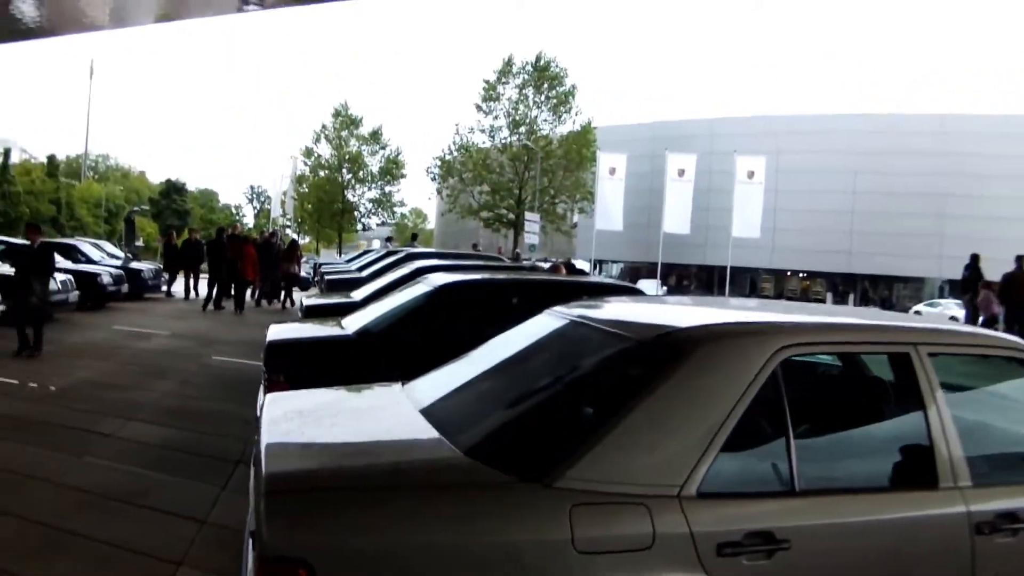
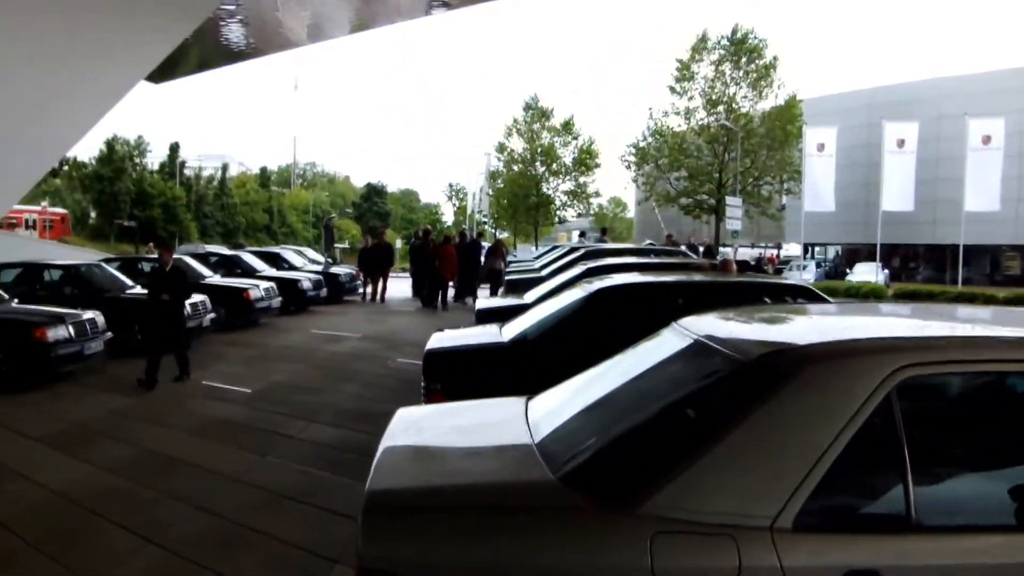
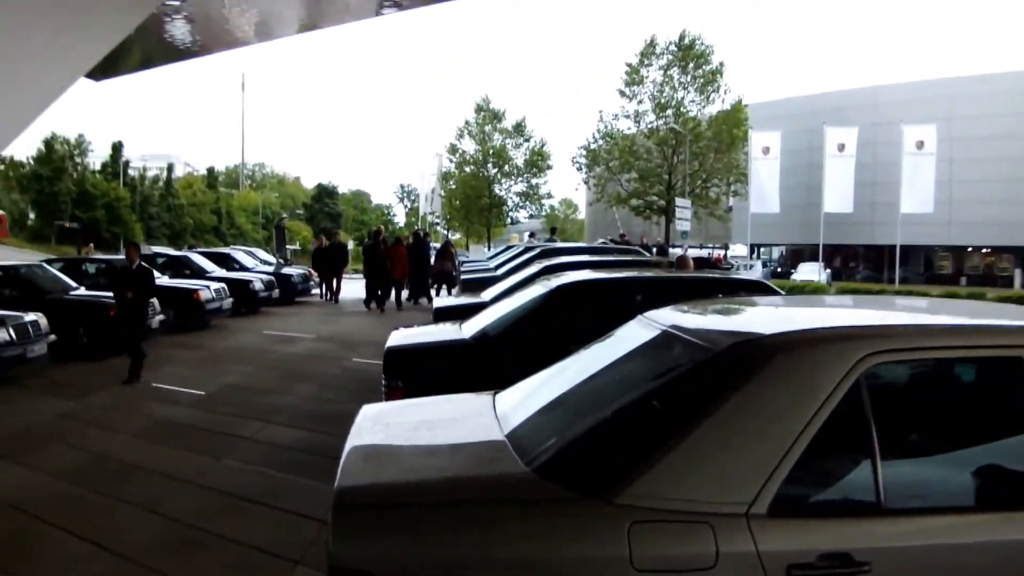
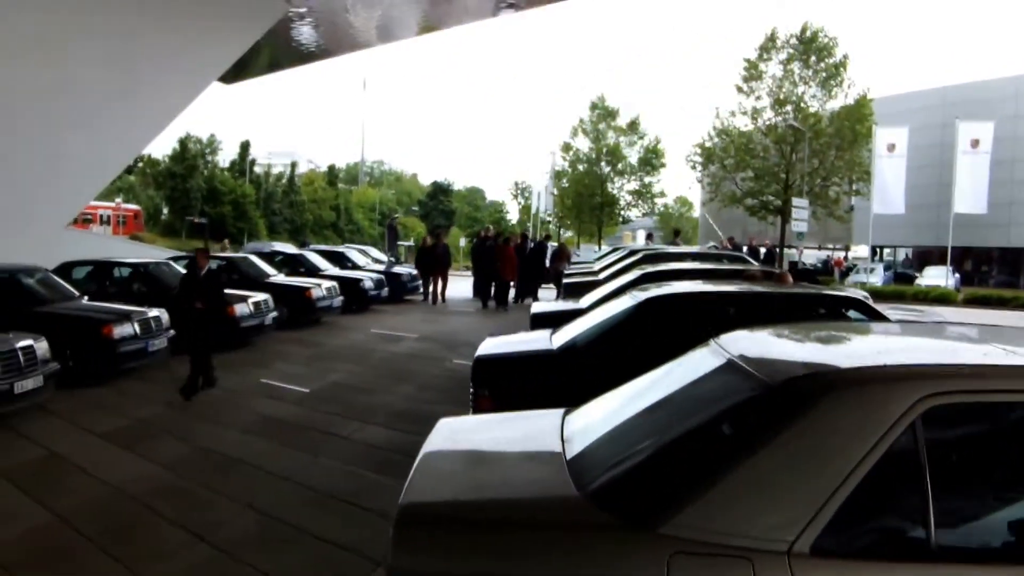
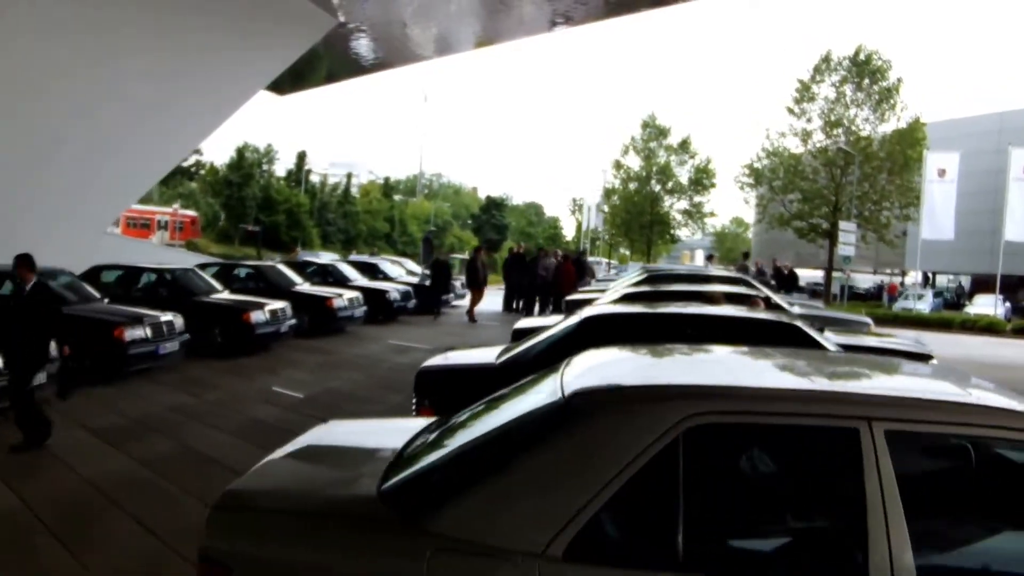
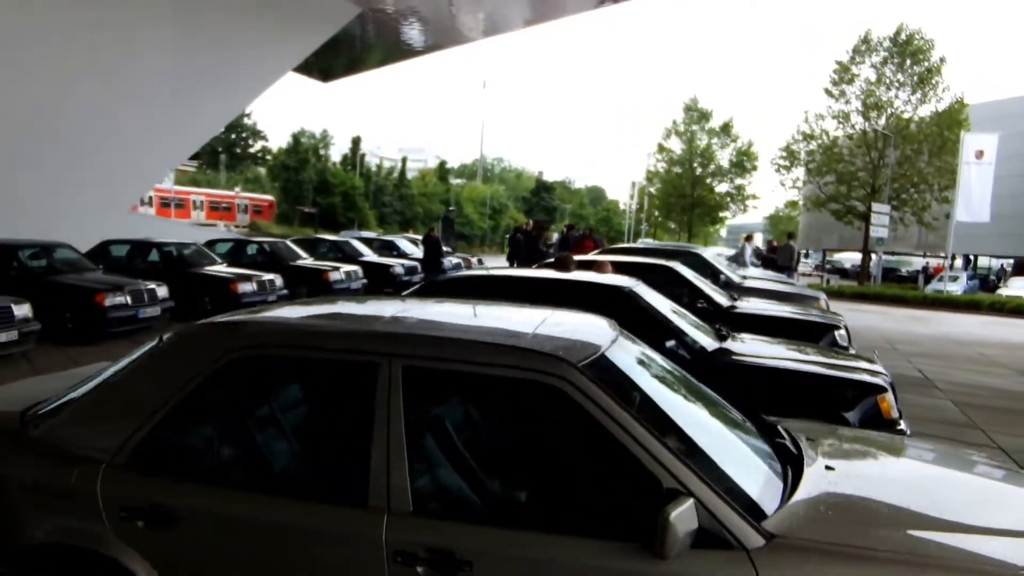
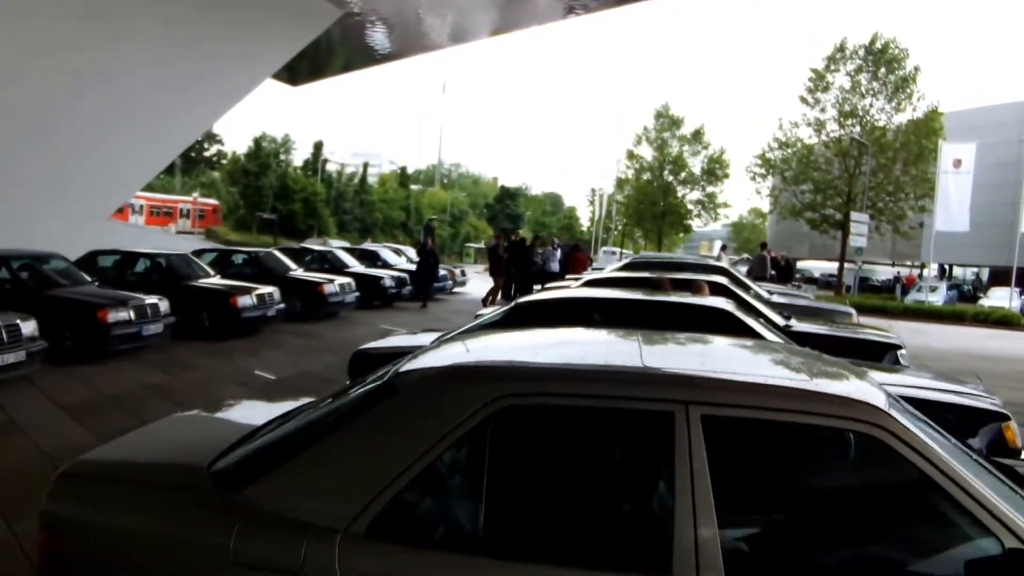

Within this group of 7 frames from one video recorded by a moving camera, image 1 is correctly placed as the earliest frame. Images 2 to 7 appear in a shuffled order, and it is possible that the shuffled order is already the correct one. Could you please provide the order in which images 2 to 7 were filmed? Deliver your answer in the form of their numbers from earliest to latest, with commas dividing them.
3, 2, 4, 5, 7, 6
